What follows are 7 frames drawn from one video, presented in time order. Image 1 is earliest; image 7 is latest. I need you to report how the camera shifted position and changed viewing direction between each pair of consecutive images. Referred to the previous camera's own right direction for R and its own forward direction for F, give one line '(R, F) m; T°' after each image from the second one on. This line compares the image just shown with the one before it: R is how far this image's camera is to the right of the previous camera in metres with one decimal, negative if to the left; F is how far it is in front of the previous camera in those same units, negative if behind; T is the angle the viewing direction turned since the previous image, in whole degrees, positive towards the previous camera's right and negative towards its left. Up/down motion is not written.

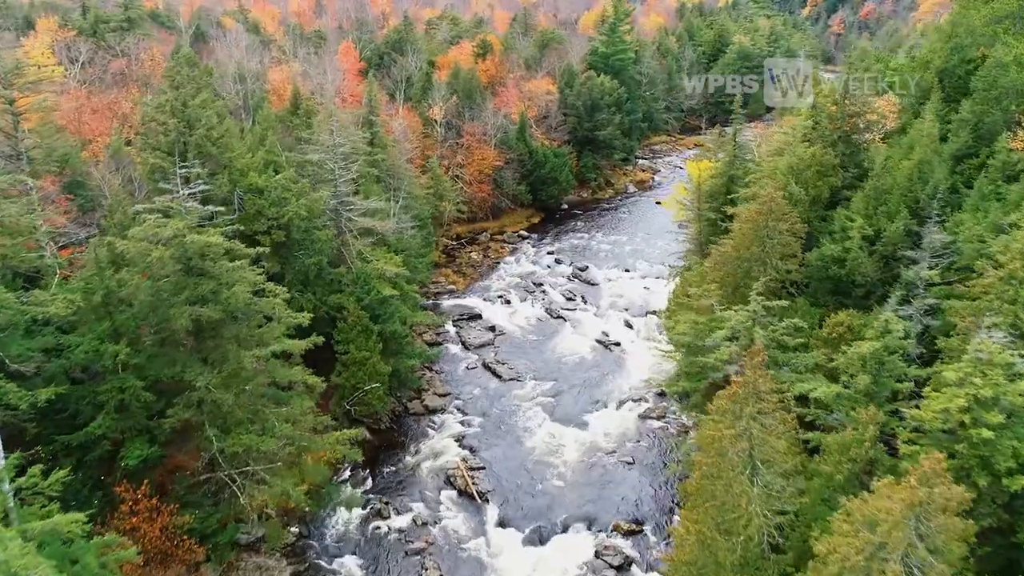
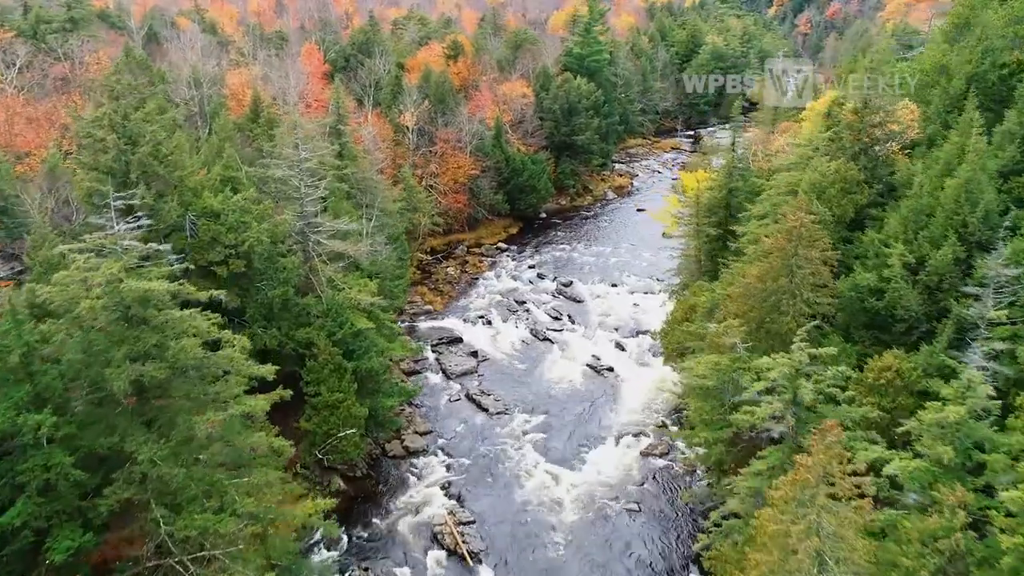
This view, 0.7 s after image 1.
(-0.8, +3.1) m; +2°
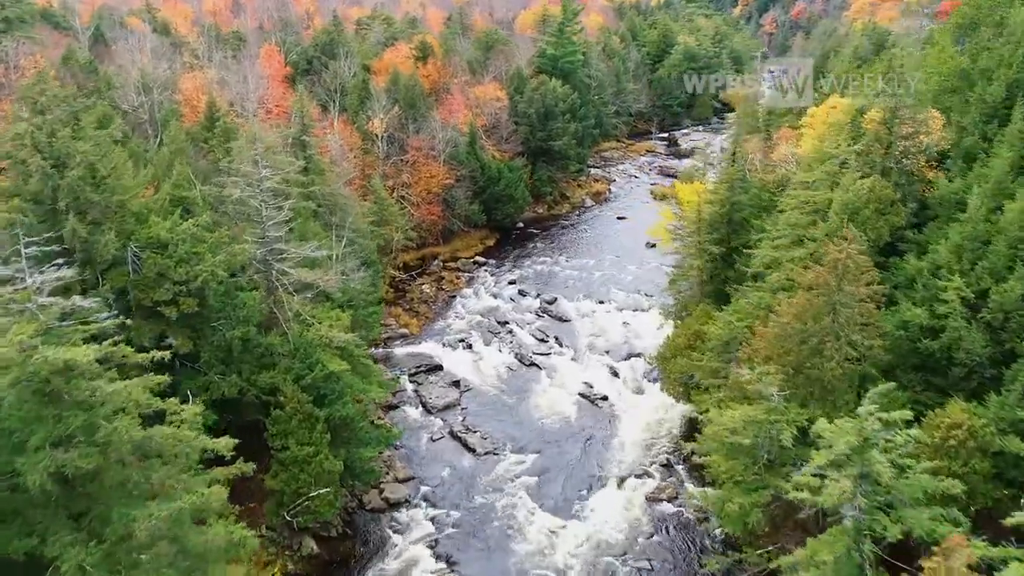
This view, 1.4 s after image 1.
(-0.8, +3.1) m; +3°
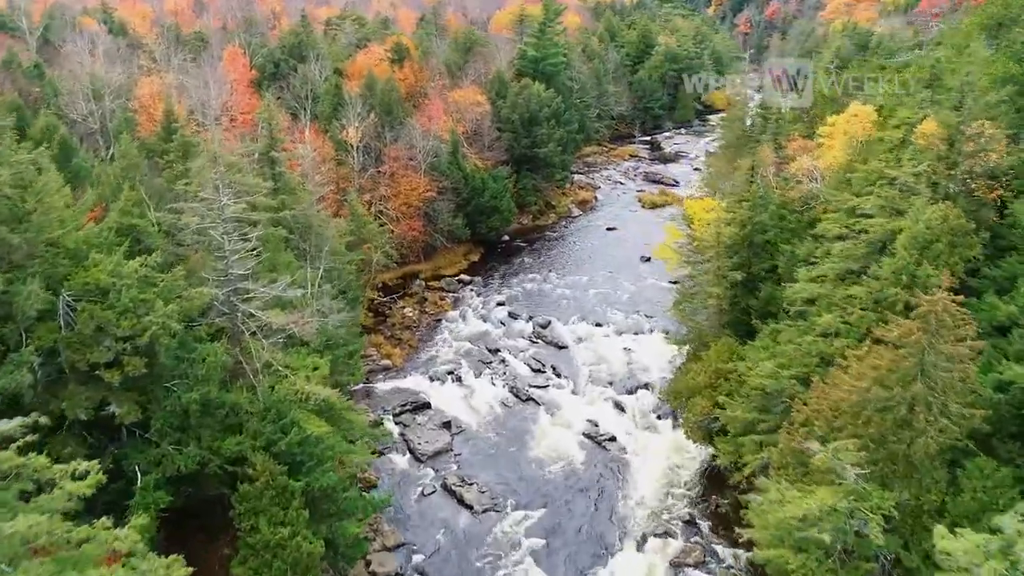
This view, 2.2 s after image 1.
(-1.0, +3.5) m; +2°
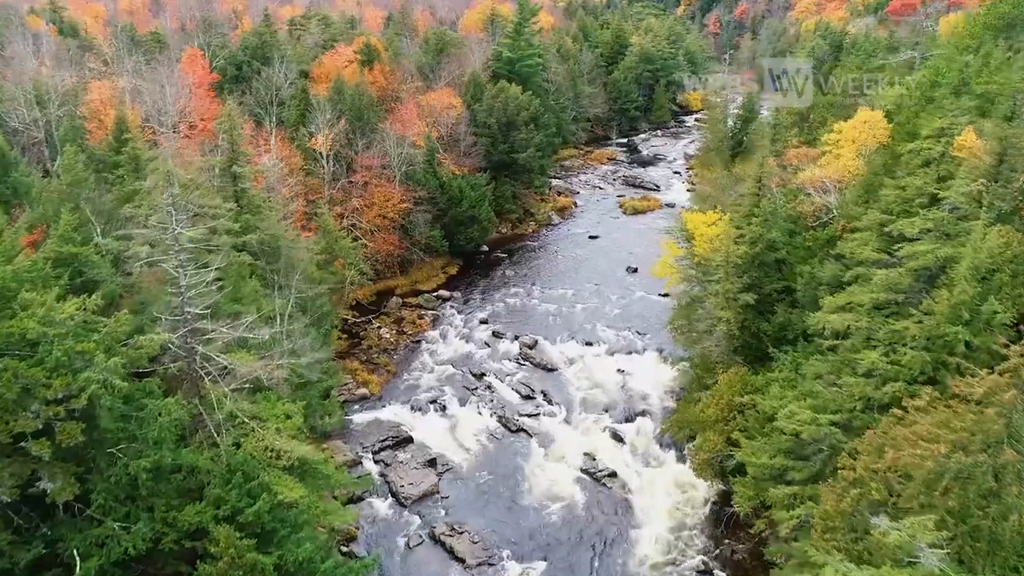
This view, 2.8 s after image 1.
(-0.7, +2.6) m; +2°
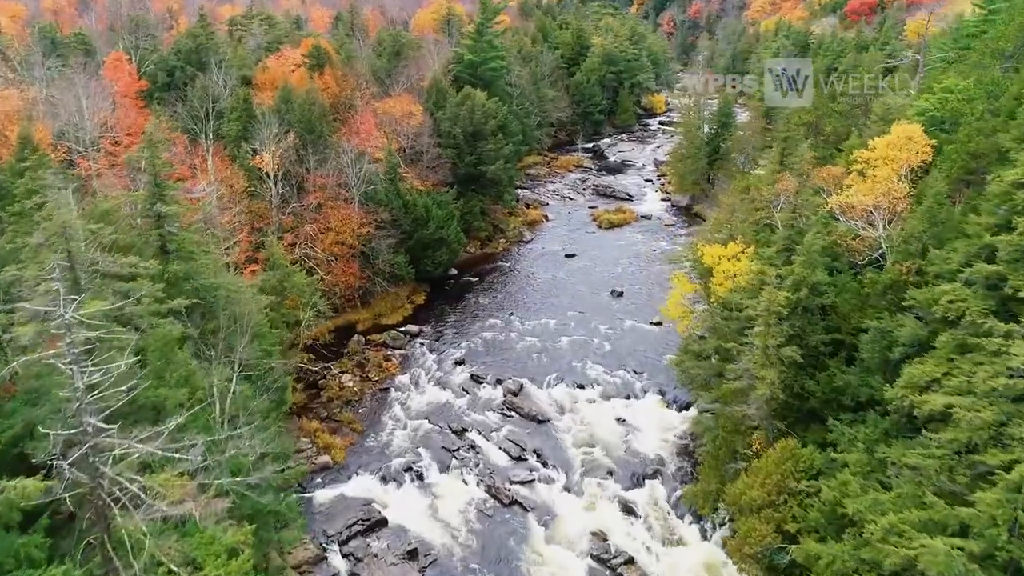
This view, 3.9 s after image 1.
(-1.2, +4.8) m; +4°
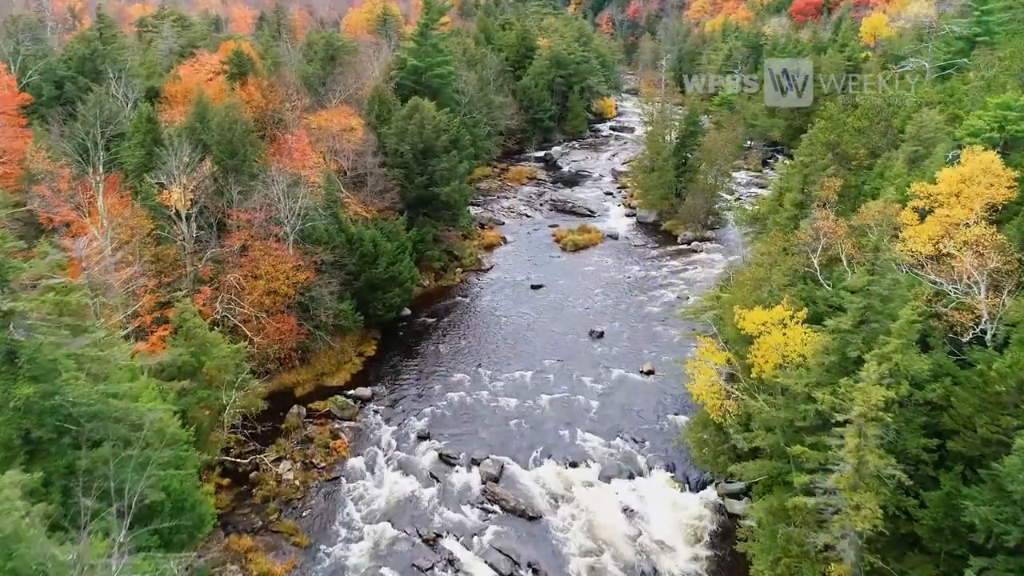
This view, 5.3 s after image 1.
(-1.4, +6.2) m; +5°
